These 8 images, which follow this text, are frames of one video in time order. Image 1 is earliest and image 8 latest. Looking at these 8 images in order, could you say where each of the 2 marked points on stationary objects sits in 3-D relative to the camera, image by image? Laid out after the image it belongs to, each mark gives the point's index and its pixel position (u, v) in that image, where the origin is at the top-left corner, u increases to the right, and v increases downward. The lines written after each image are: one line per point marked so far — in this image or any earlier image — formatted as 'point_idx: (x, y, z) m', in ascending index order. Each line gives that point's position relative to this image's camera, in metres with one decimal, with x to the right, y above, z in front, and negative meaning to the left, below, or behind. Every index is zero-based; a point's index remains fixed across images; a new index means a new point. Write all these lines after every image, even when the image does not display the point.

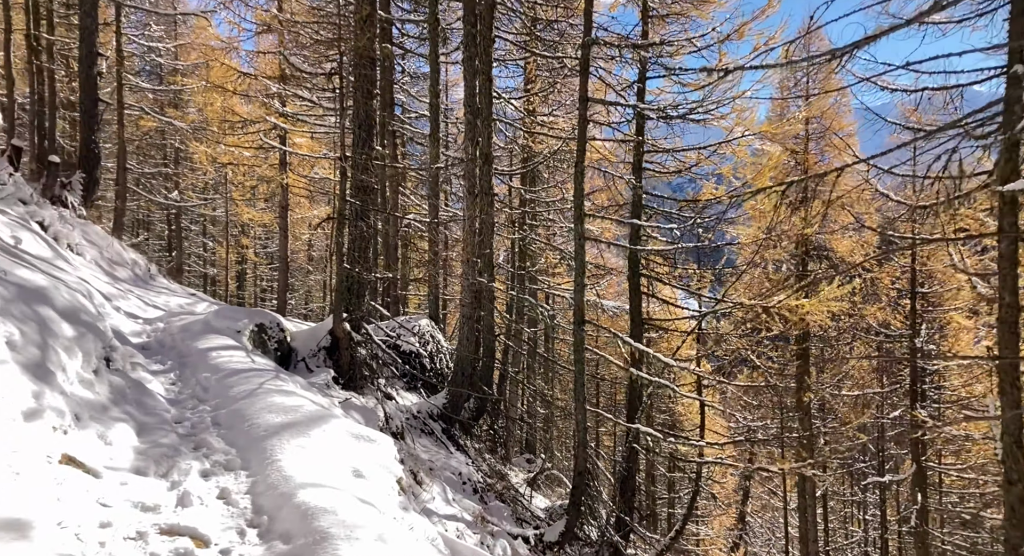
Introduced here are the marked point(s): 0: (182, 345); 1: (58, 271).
0: (-3.7, -0.7, +10.1) m
1: (-5.3, +0.1, +10.6) m
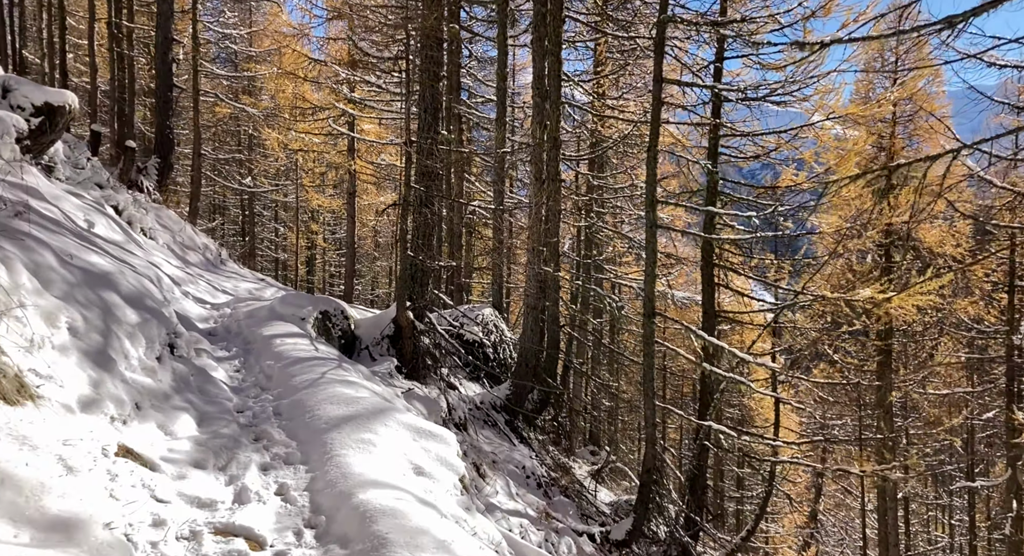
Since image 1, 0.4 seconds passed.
0: (-2.9, -0.6, +10.0) m
1: (-4.5, +0.3, +10.6) m
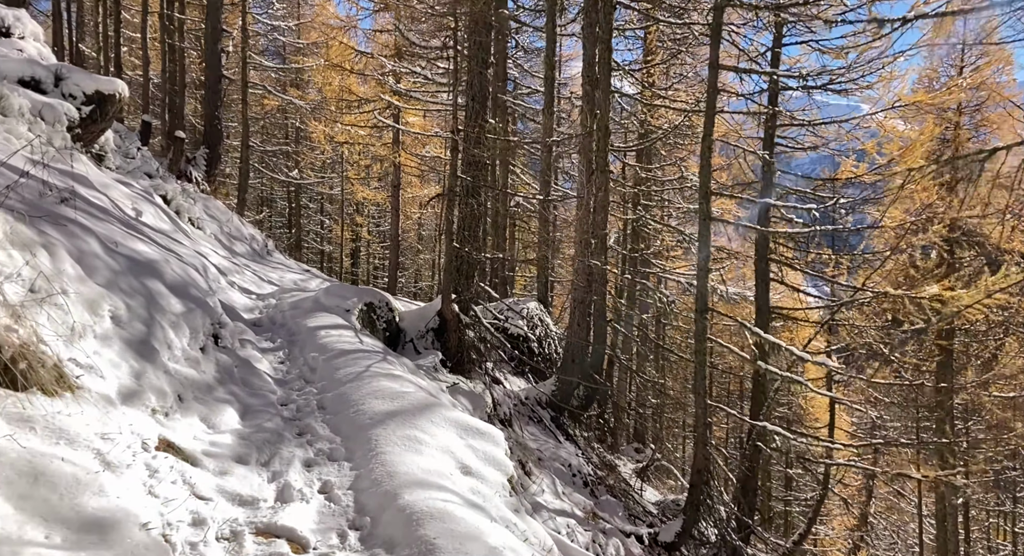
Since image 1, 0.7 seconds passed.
0: (-2.4, -0.5, +9.9) m
1: (-4.0, +0.4, +10.6) m
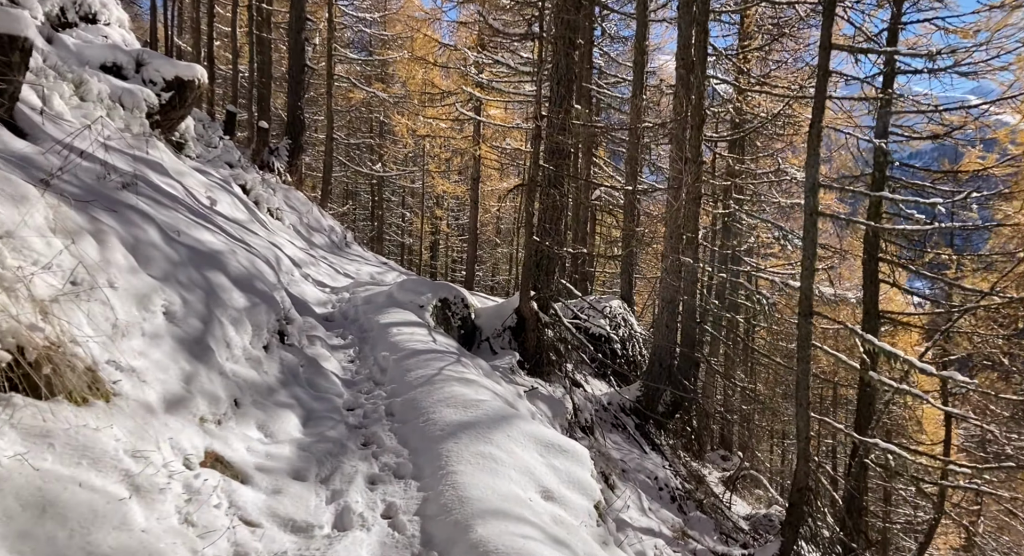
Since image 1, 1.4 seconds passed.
0: (-1.5, -0.4, +9.4) m
1: (-3.0, +0.5, +10.2) m
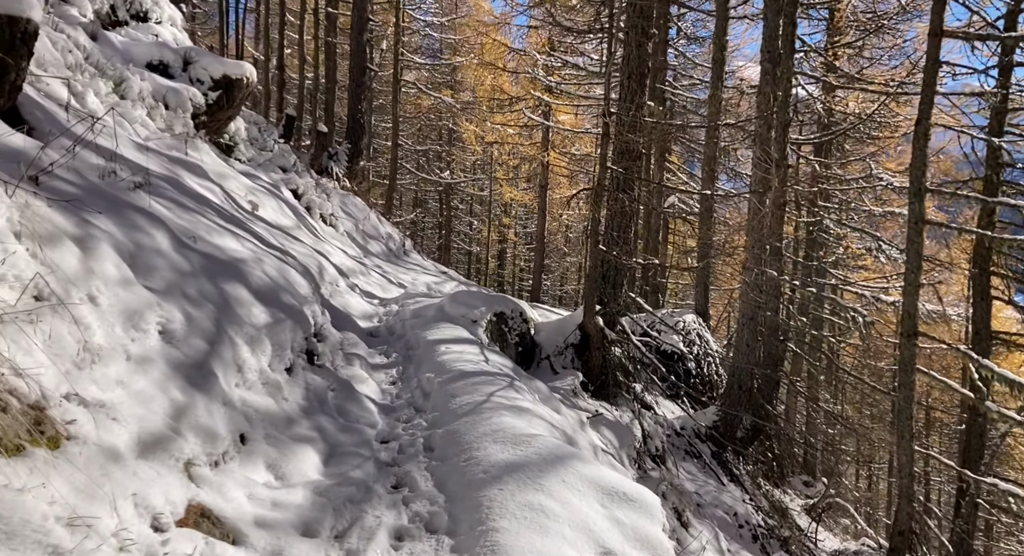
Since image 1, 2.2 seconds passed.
0: (-1.0, -0.5, +8.6) m
1: (-2.3, +0.4, +9.5) m
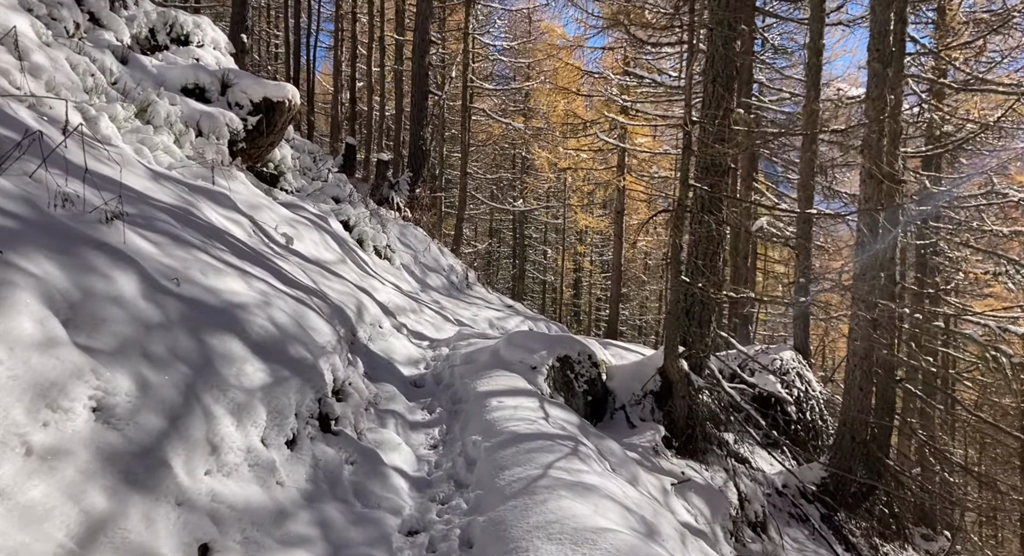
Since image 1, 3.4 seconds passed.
0: (-0.4, -0.9, +7.3) m
1: (-1.7, 0.0, +8.4) m
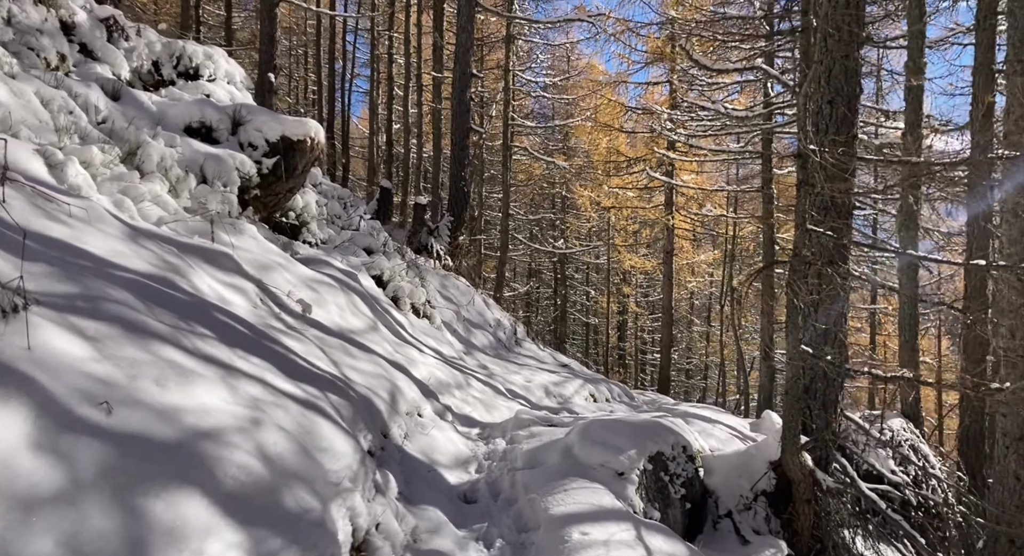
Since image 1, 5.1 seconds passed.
0: (+0.1, -1.4, +5.5) m
1: (-1.2, -0.5, +6.7) m
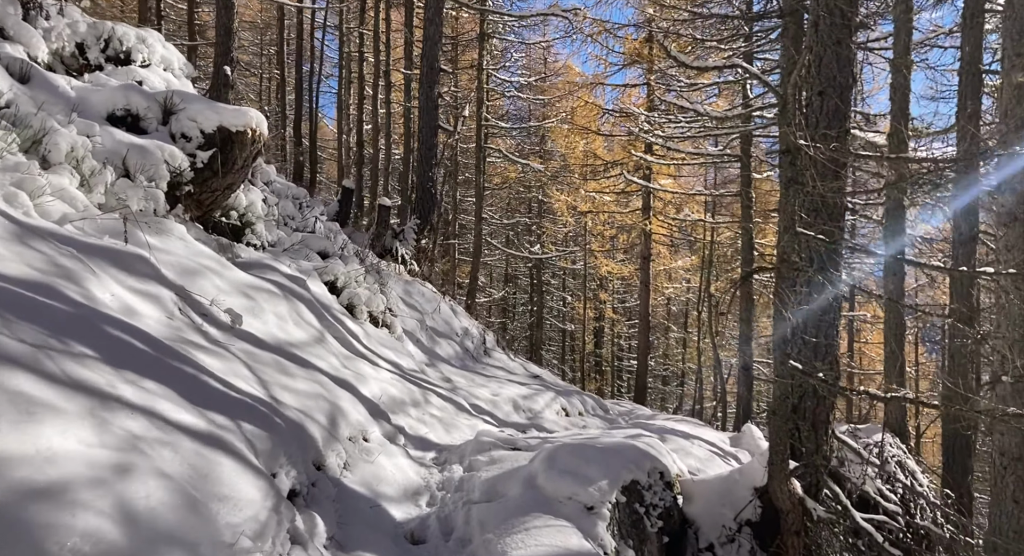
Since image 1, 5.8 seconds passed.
0: (-0.2, -1.4, +4.8) m
1: (-1.5, -0.6, +5.9) m
